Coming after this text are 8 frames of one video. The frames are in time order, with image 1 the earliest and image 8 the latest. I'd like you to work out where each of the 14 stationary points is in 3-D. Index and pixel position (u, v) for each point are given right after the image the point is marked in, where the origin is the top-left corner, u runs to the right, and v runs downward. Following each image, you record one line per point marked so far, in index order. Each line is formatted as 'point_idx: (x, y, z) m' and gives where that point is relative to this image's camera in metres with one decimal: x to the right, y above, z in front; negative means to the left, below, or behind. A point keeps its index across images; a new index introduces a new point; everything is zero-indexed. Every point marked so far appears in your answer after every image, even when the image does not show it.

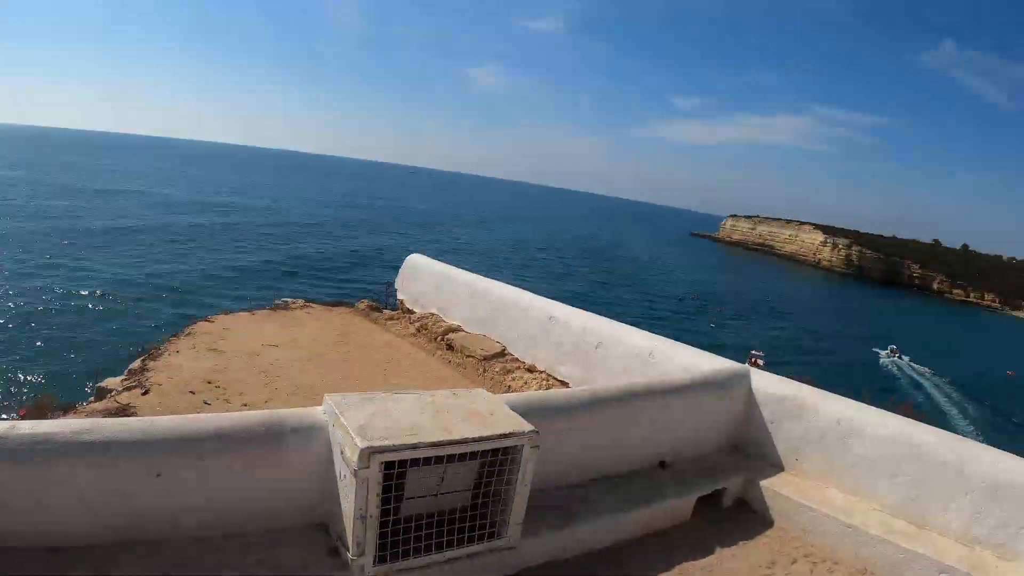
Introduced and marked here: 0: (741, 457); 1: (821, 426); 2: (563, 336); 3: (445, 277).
0: (+2.5, -1.9, +5.8) m
1: (+3.1, -1.5, +5.3) m
2: (+0.7, -0.9, +8.6) m
3: (-1.8, +0.2, +13.6) m
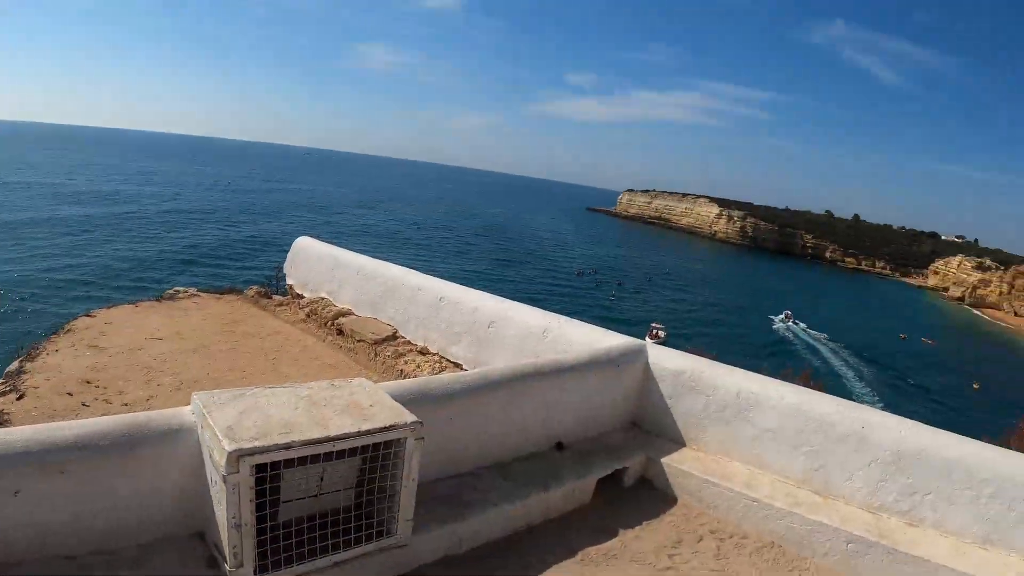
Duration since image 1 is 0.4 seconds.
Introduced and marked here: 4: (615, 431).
0: (+1.3, -1.5, +5.4) m
1: (+2.0, -1.1, +5.0) m
2: (-1.0, -0.5, +7.8) m
3: (-4.3, +0.7, +12.3) m
4: (+1.0, -1.5, +5.4) m
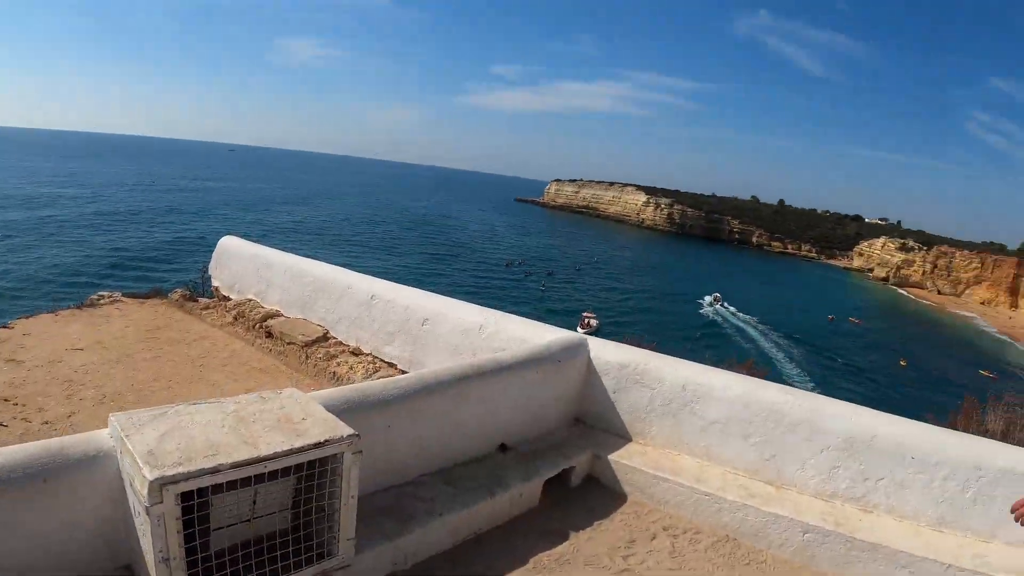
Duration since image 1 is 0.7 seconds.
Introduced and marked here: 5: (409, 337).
0: (+0.7, -1.4, +5.1) m
1: (+1.4, -1.0, +4.7) m
2: (-1.8, -0.4, +7.2) m
3: (-5.6, +0.7, +11.3) m
4: (+0.4, -1.4, +5.1) m
5: (-1.4, -0.7, +6.9) m
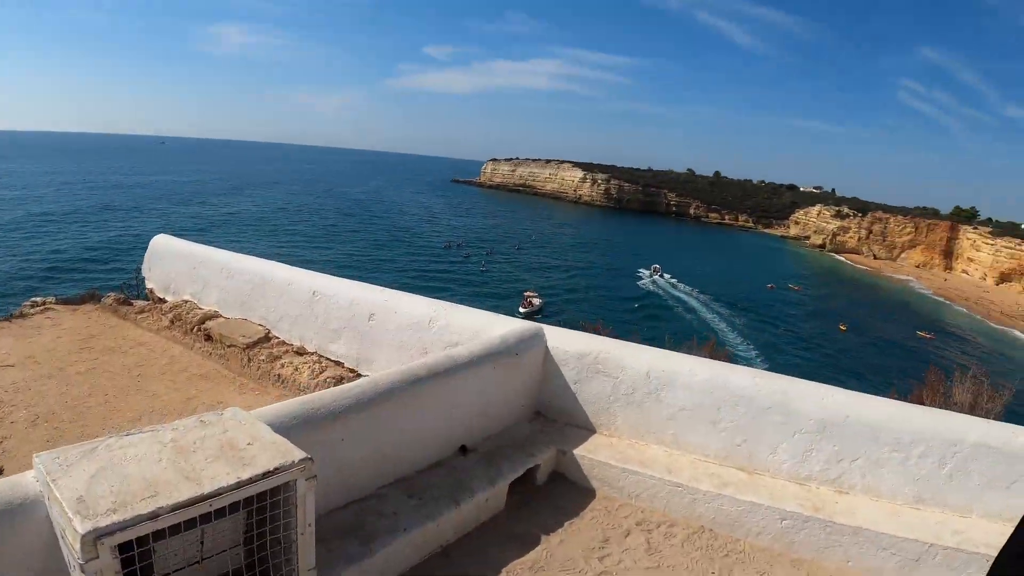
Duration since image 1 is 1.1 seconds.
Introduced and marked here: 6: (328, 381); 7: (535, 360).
0: (+0.3, -1.3, +4.8) m
1: (+1.0, -0.8, +4.4) m
2: (-2.4, -0.3, +6.7) m
3: (-6.5, +0.7, +10.4) m
4: (+0.1, -1.3, +4.7) m
5: (-1.9, -0.6, +6.3) m
6: (-2.3, -1.2, +6.4) m
7: (+0.2, -0.7, +4.7) m
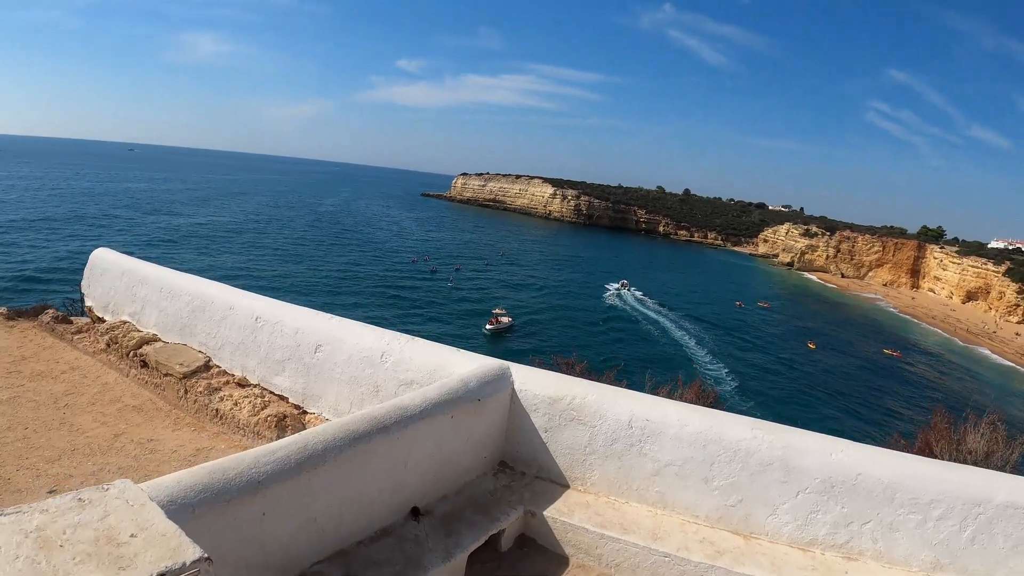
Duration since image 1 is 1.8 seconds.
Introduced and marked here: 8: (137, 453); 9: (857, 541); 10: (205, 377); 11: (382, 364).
0: (0.0, -1.5, +4.2) m
1: (+0.7, -1.1, +3.8) m
2: (-2.8, -0.6, +5.9) m
3: (-7.1, +0.3, +9.5) m
4: (-0.2, -1.5, +4.1) m
5: (-2.3, -0.9, +5.6) m
6: (-2.7, -1.5, +5.6) m
7: (-0.1, -0.9, +4.1) m
8: (-4.4, -1.9, +6.0) m
9: (+2.3, -1.7, +3.5) m
10: (-4.2, -1.2, +7.0) m
11: (-1.2, -0.7, +4.8) m
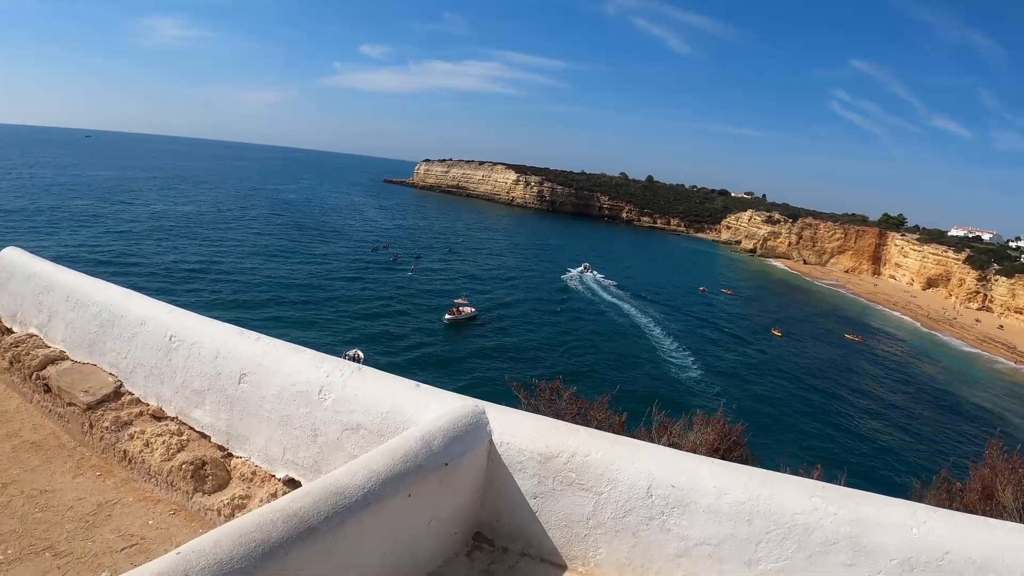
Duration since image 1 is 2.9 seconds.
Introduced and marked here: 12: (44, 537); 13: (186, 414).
0: (-0.1, -1.7, +3.2) m
1: (+0.6, -1.2, +3.0) m
2: (-3.0, -0.8, +4.8) m
3: (-7.6, +0.2, +8.1) m
4: (-0.3, -1.7, +3.1) m
5: (-2.5, -1.0, +4.5) m
6: (-2.9, -1.6, +4.5) m
7: (-0.2, -1.1, +3.1) m
8: (-4.6, -2.1, +4.8) m
9: (+2.3, -1.8, +2.7) m
10: (-4.5, -1.4, +5.8) m
11: (-1.4, -0.8, +3.8) m
12: (-4.1, -2.2, +4.5) m
13: (-3.2, -1.3, +4.9) m
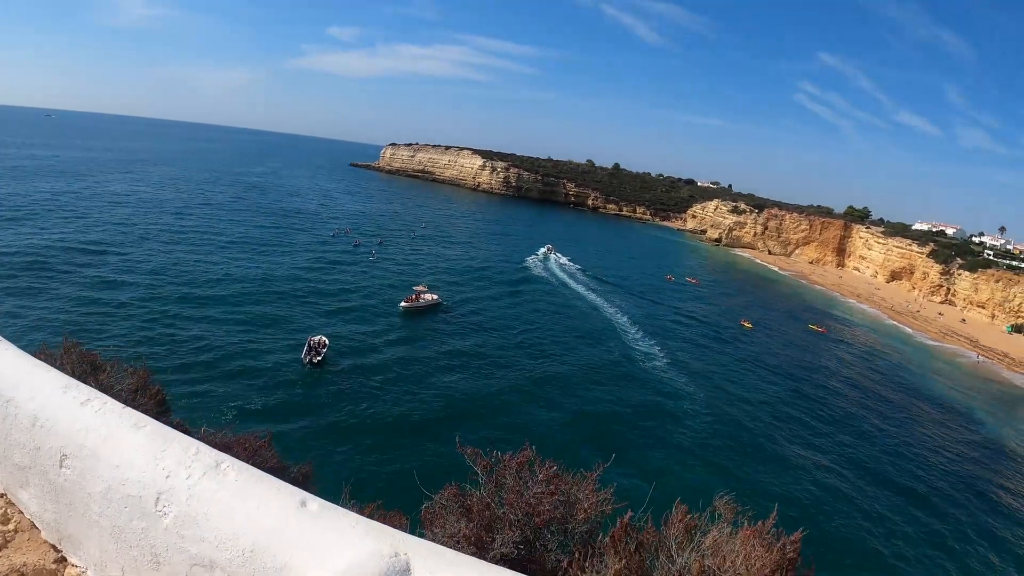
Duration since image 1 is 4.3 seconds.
0: (-0.3, -2.0, +2.2) m
1: (+0.5, -1.5, +1.9) m
2: (-3.3, -1.1, +3.5) m
3: (-8.1, 0.0, +6.5) m
4: (-0.5, -2.0, +2.1) m
5: (-2.8, -1.3, +3.3) m
6: (-3.2, -1.9, +3.3) m
7: (-0.4, -1.4, +2.1) m
8: (-4.9, -2.4, +3.5) m
9: (+2.1, -2.2, +1.8) m
10: (-4.9, -1.6, +4.5) m
11: (-1.6, -1.2, +2.6) m
12: (-4.4, -2.5, +3.2) m
13: (-3.5, -1.6, +3.7) m
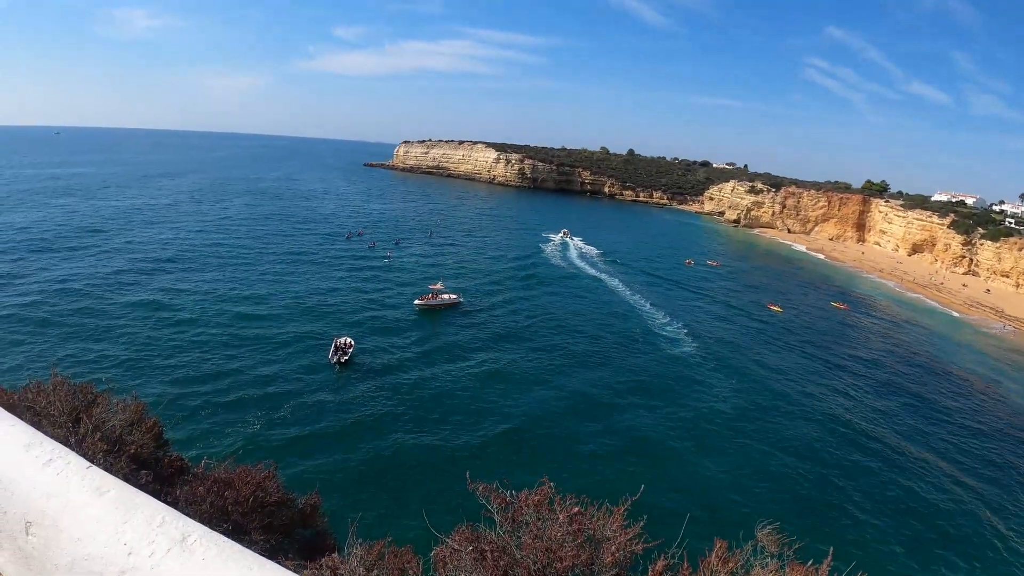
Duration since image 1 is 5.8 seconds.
0: (-0.2, -2.1, +2.8) m
1: (+0.5, -1.6, +2.5) m
2: (-3.2, -1.3, +4.3) m
3: (-7.9, -0.4, +7.4) m
4: (-0.4, -2.1, +2.7) m
5: (-2.7, -1.5, +4.0) m
6: (-3.0, -2.1, +4.0) m
7: (-0.3, -1.5, +2.7) m
8: (-4.7, -2.7, +4.3) m
9: (+2.2, -2.1, +2.3) m
10: (-4.7, -1.9, +5.3) m
11: (-1.5, -1.3, +3.3) m
12: (-4.2, -2.8, +4.0) m
13: (-3.3, -1.8, +4.4) m
